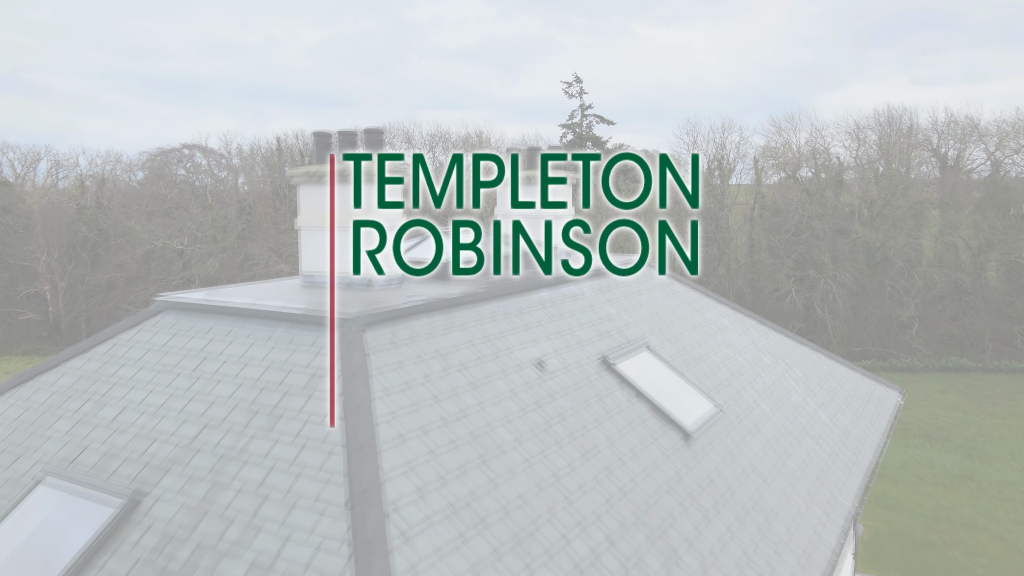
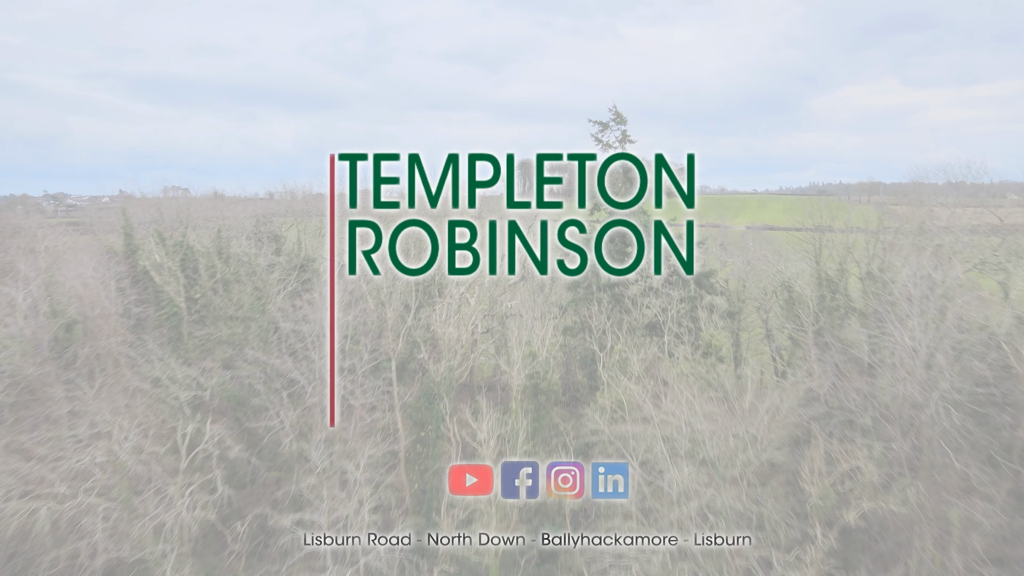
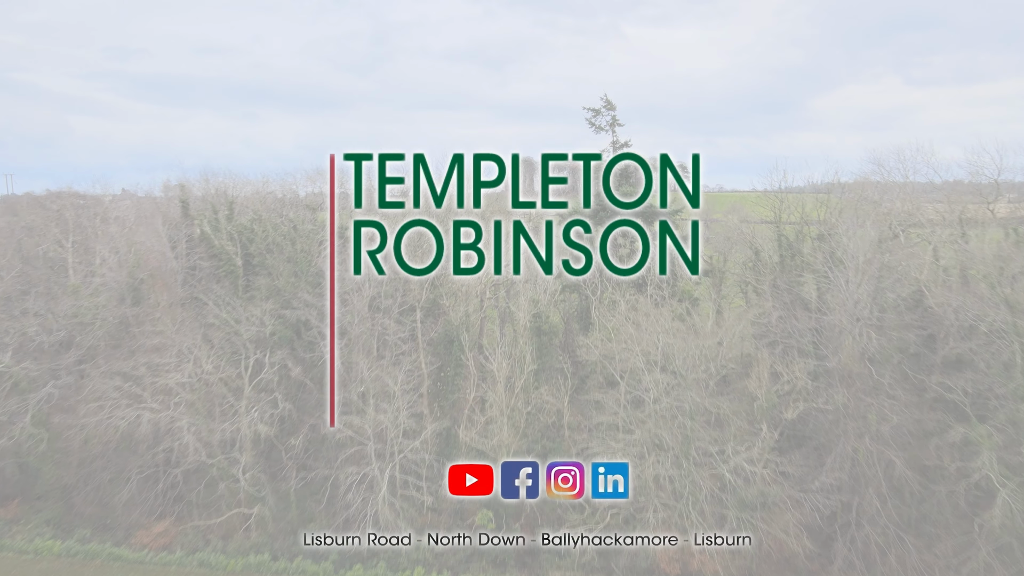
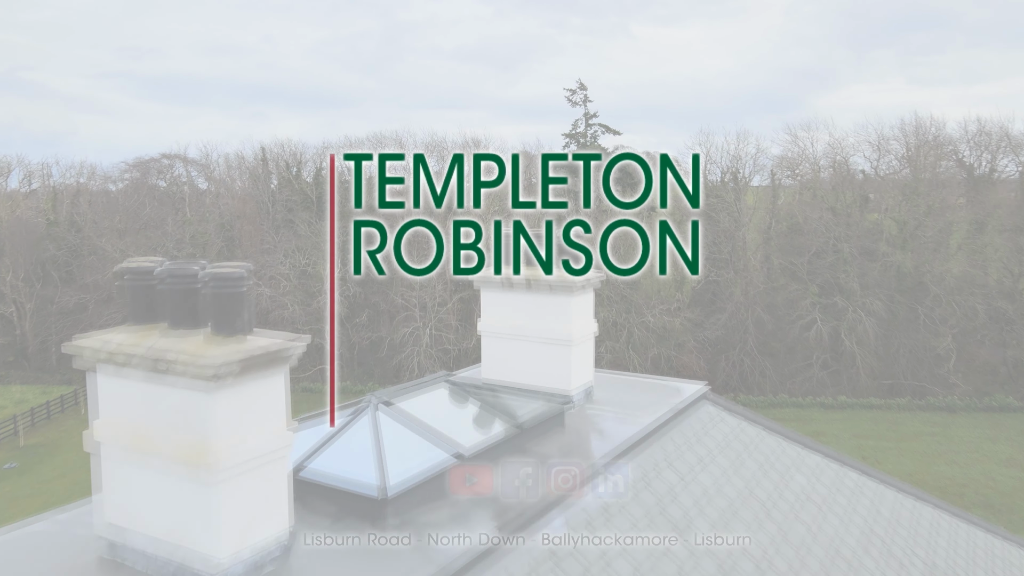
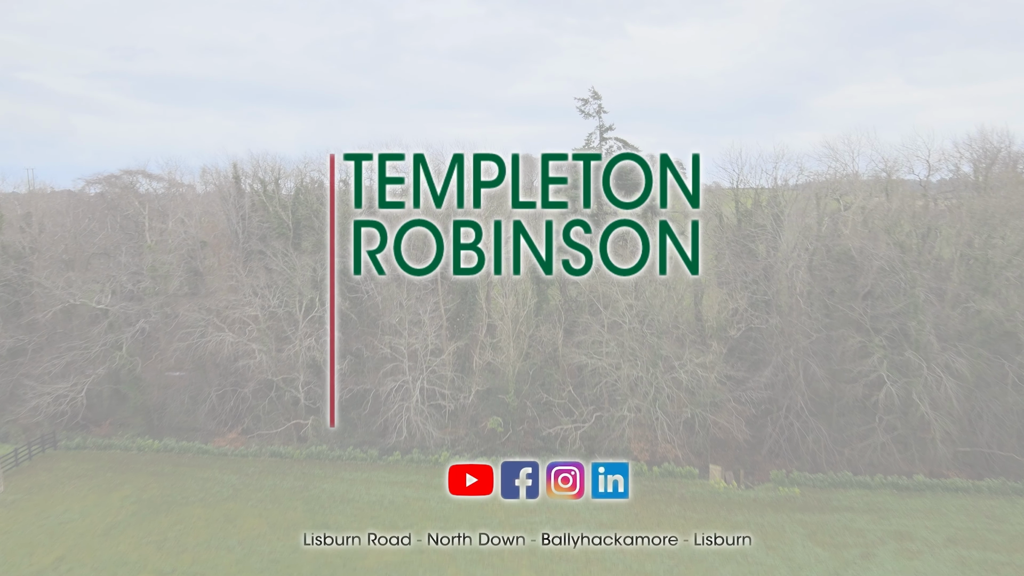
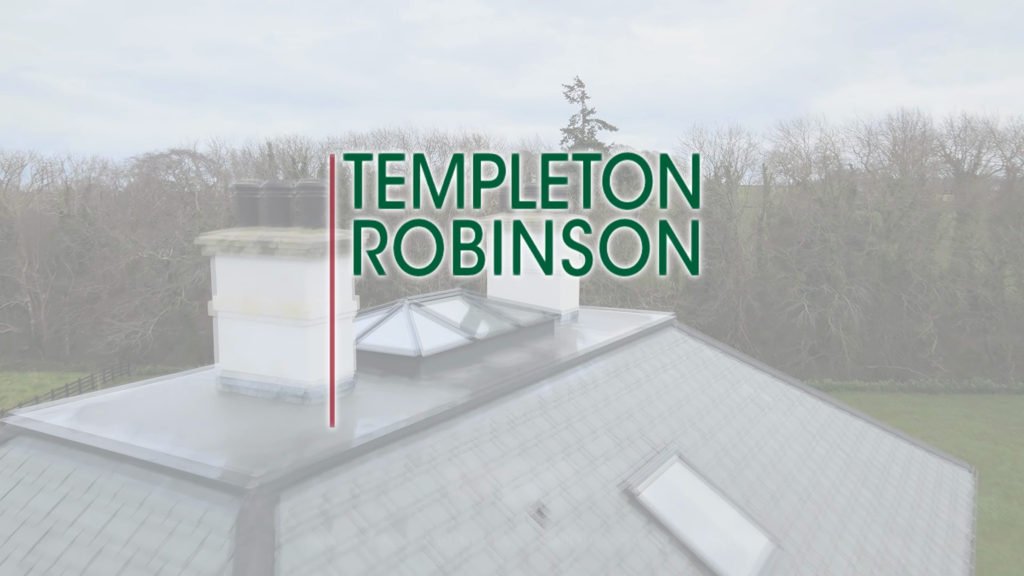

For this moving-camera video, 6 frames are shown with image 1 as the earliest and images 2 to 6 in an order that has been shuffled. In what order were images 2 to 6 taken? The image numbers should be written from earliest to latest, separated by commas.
6, 4, 5, 3, 2
